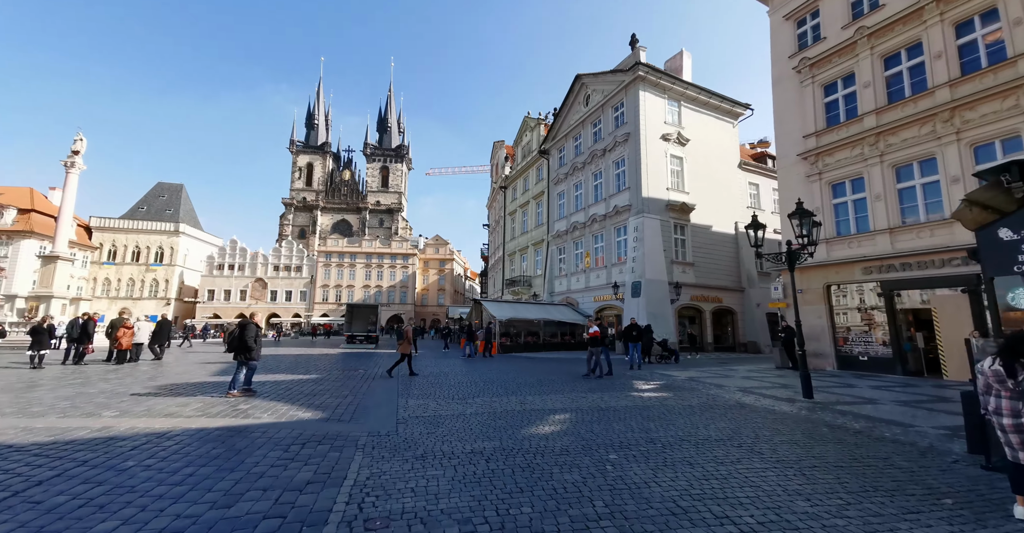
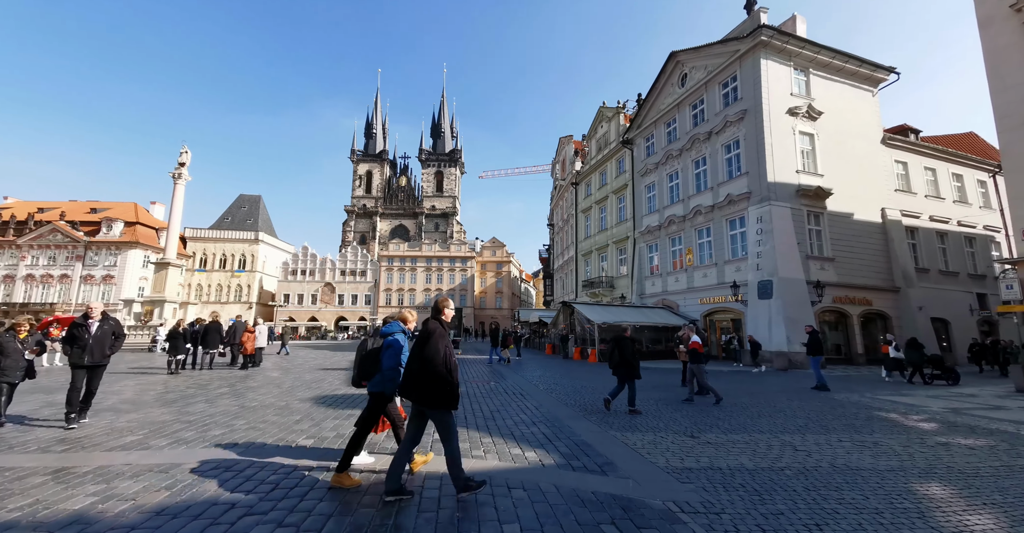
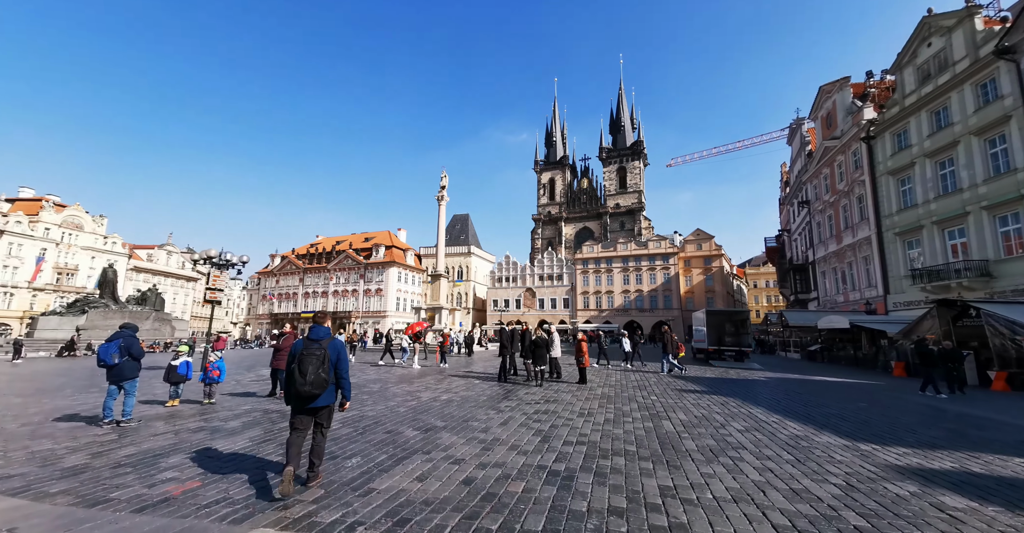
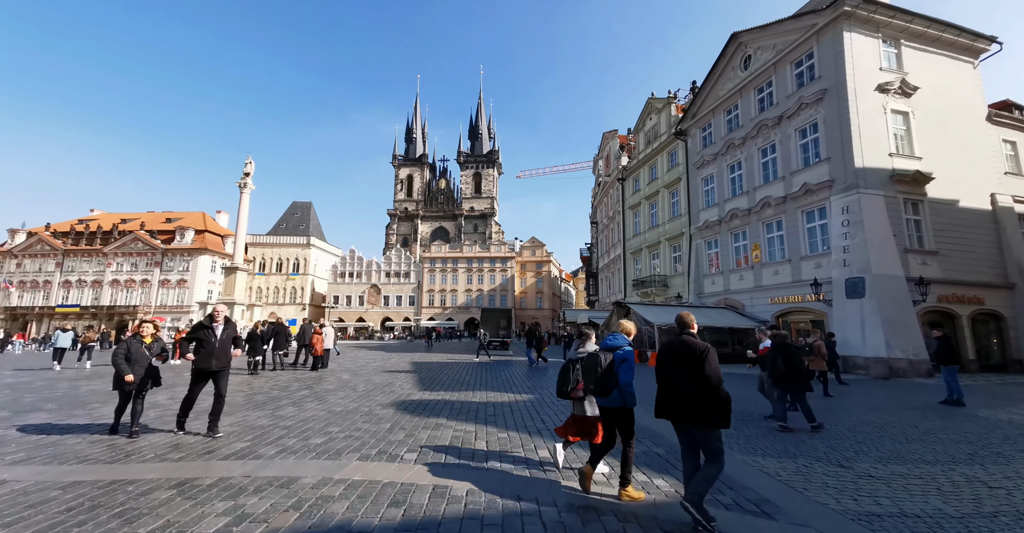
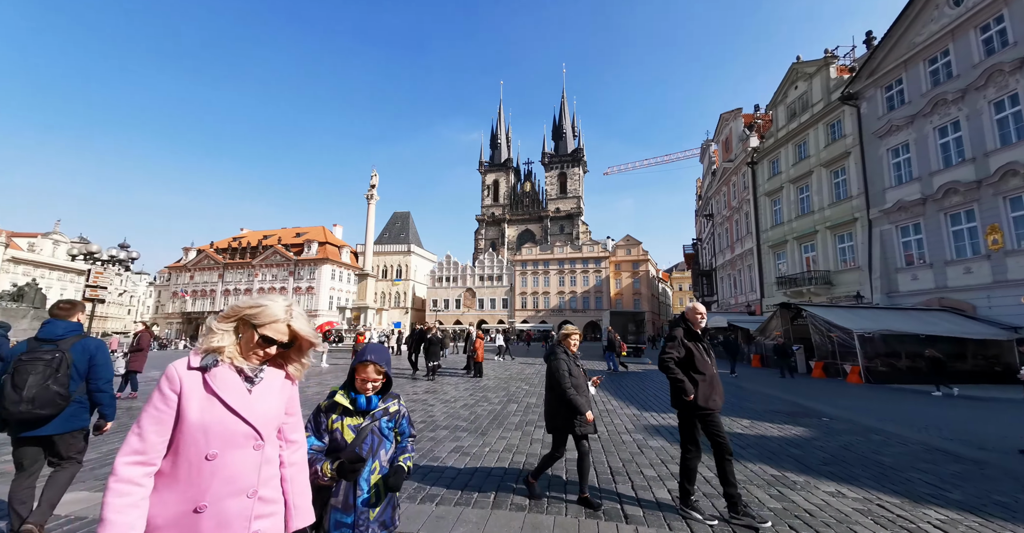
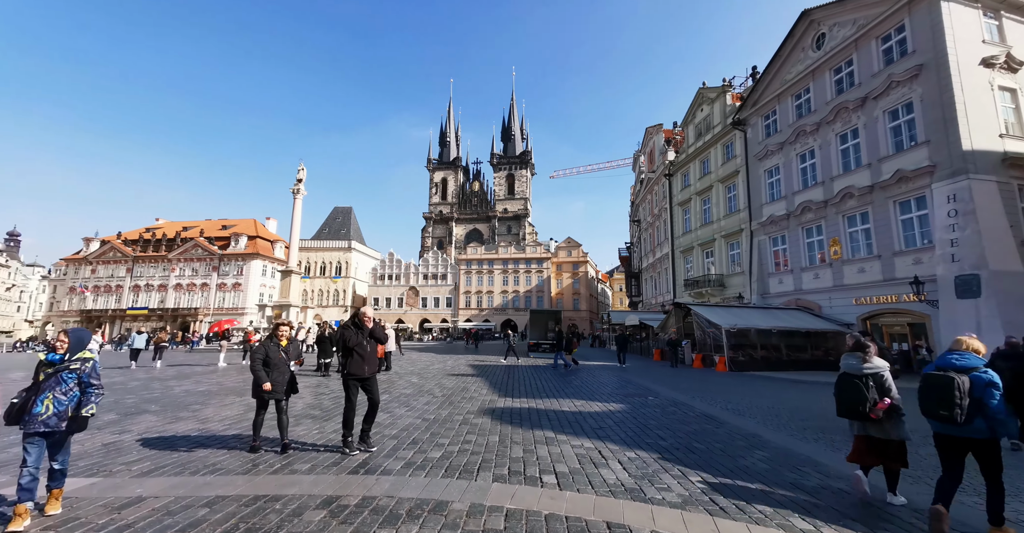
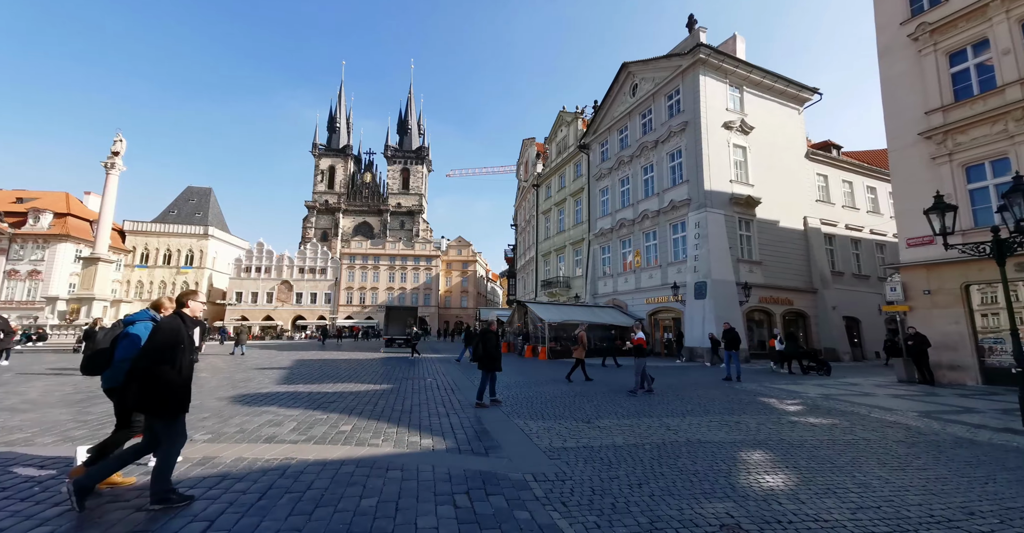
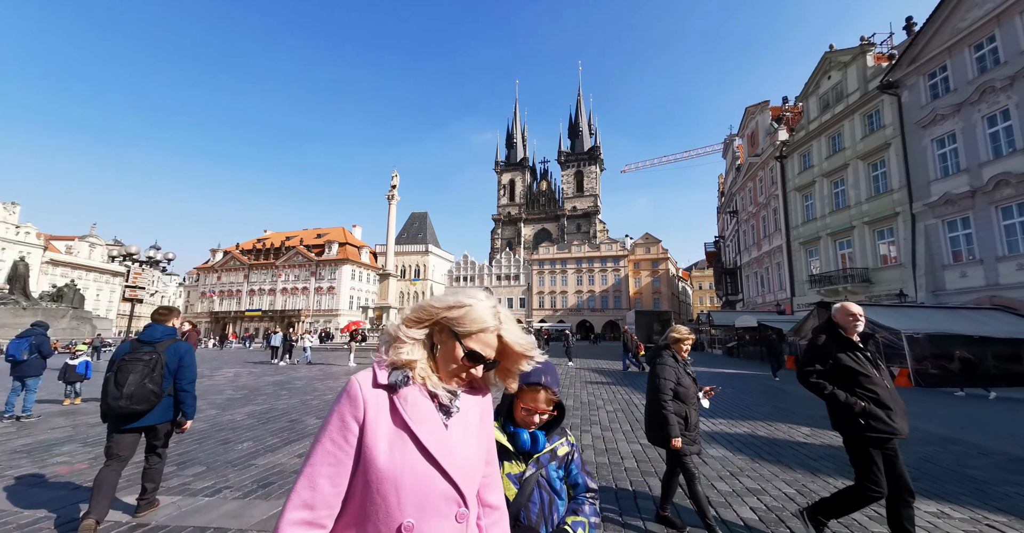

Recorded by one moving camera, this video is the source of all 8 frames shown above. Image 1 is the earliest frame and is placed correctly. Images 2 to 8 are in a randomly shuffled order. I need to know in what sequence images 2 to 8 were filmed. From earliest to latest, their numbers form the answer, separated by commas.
7, 2, 4, 6, 5, 8, 3
